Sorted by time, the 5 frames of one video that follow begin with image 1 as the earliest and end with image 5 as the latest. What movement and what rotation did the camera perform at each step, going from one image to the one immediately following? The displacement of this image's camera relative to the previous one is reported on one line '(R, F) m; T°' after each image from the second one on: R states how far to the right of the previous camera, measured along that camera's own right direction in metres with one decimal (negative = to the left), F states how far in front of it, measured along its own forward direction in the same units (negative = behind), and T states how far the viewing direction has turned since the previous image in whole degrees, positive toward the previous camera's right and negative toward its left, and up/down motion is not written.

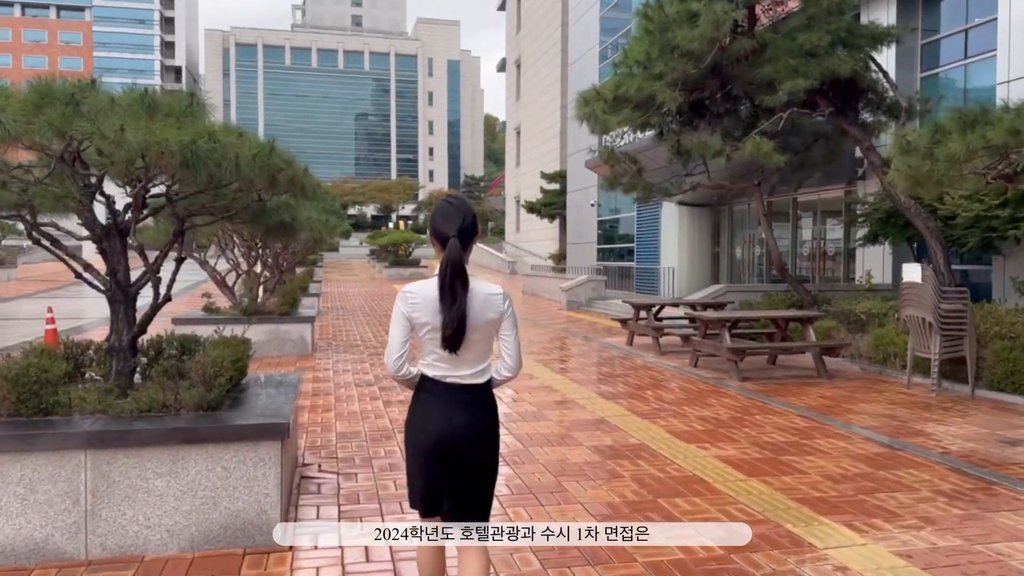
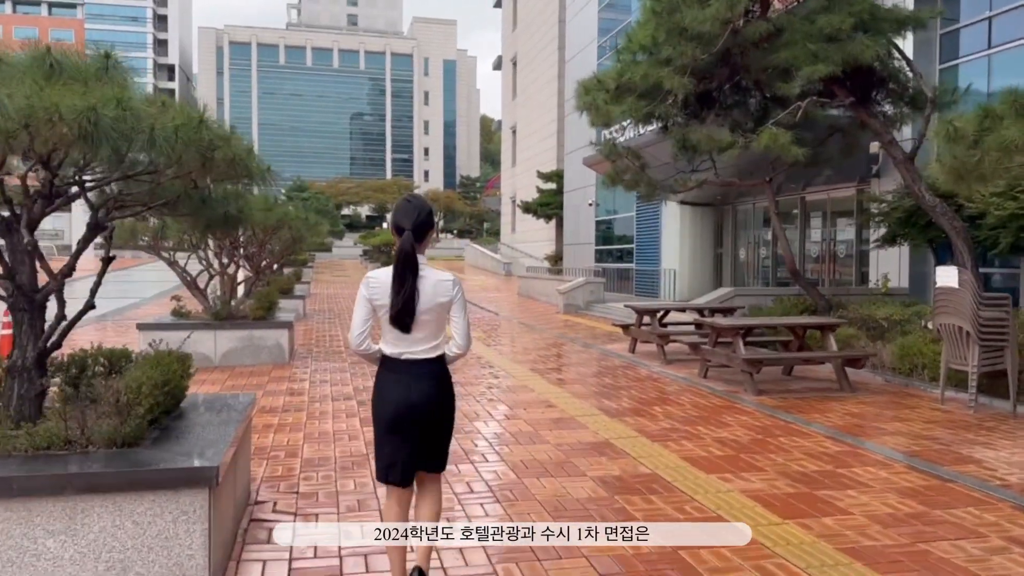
(0.0, +0.8) m; 0°
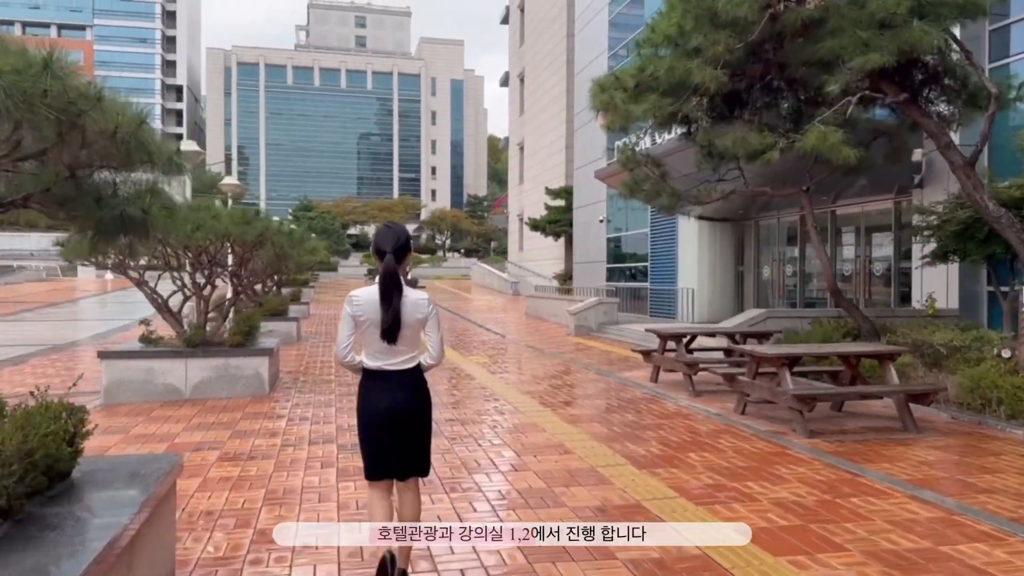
(0.0, +1.2) m; -1°
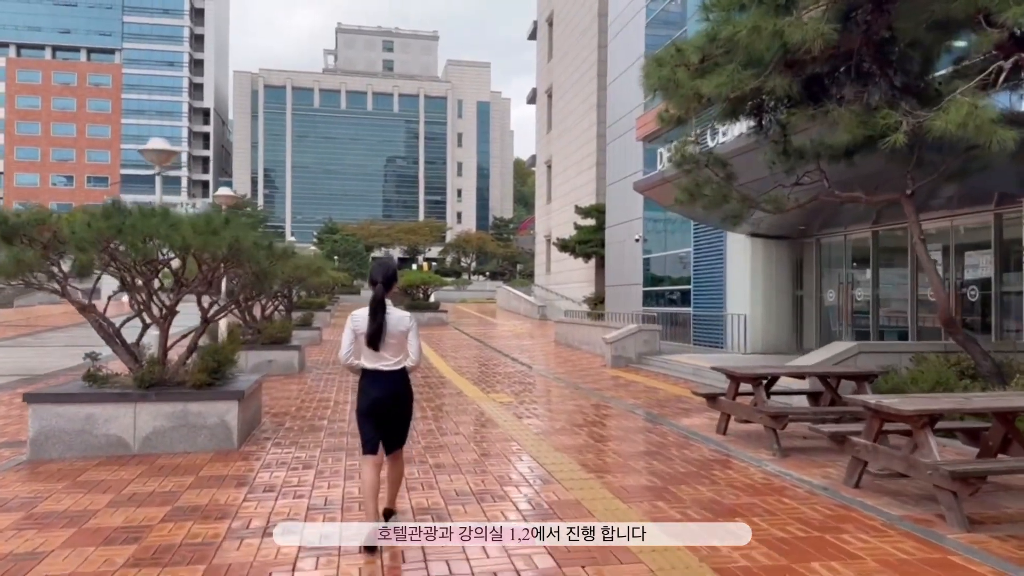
(-0.1, +2.0) m; -2°
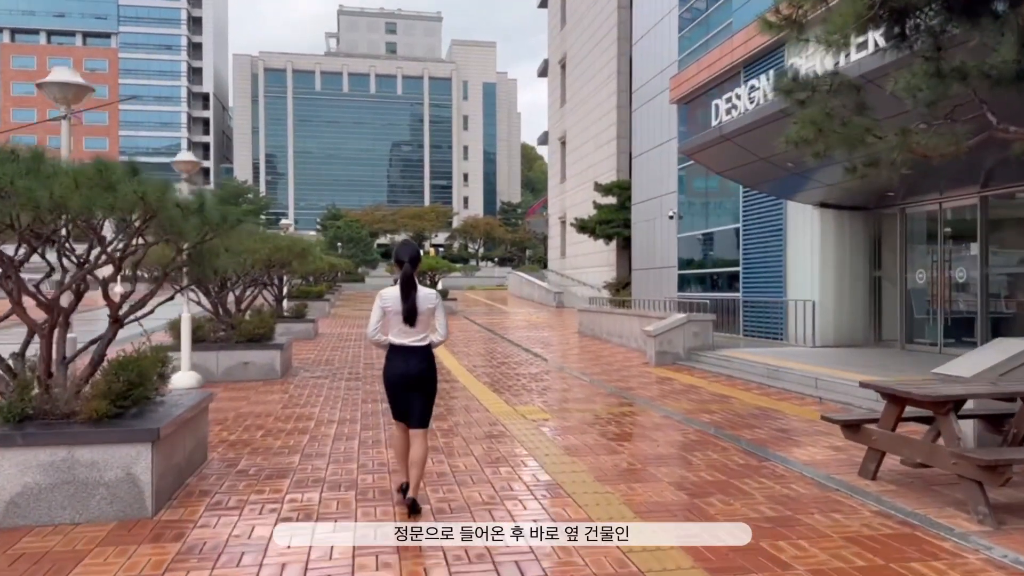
(-0.3, +2.6) m; 0°
